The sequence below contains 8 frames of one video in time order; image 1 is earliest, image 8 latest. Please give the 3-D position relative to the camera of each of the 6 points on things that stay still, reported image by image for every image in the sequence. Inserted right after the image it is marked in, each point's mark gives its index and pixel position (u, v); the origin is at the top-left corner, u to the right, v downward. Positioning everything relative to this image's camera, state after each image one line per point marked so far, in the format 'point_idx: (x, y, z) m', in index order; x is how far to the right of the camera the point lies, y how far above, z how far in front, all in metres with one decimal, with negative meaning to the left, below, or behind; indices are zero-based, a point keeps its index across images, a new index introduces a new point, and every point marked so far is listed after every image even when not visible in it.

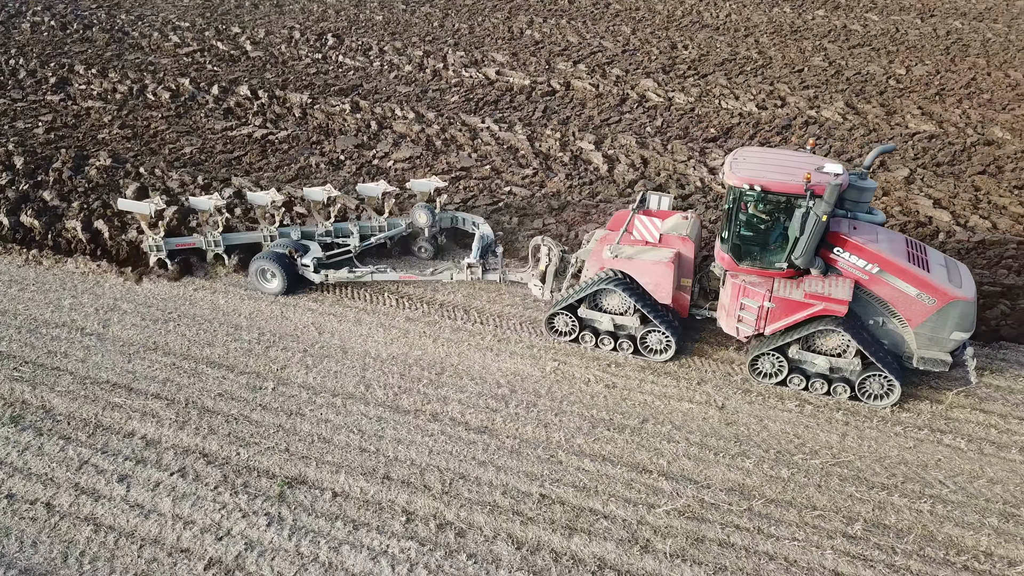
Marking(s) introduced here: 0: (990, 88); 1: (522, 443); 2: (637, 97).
0: (+8.0, +3.3, +14.0) m
1: (+0.1, -1.1, +5.8) m
2: (+2.0, +3.1, +13.5) m
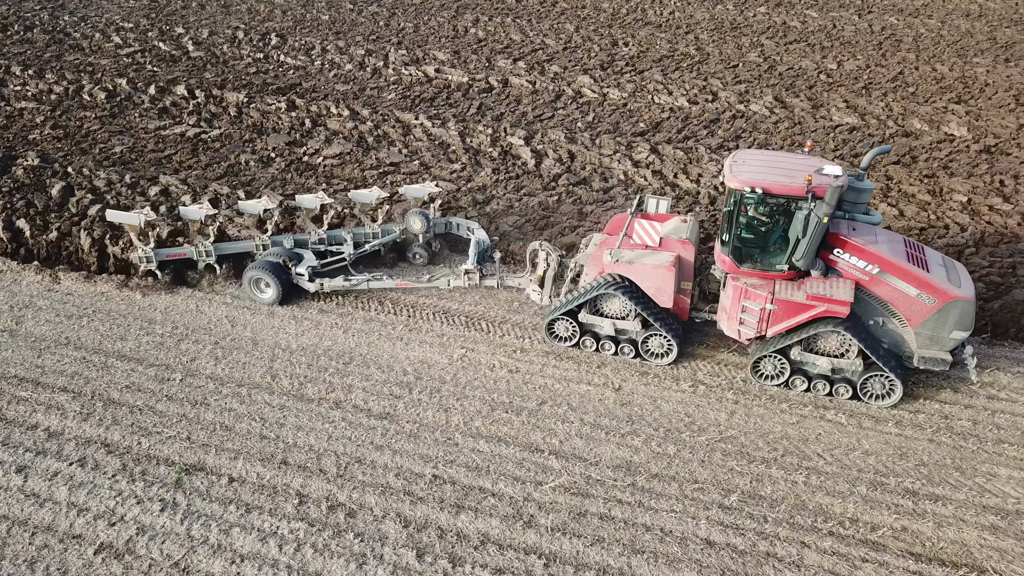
0: (+6.9, +3.5, +14.4) m
1: (-0.7, -1.0, +6.0) m
2: (+1.0, +3.2, +13.7) m
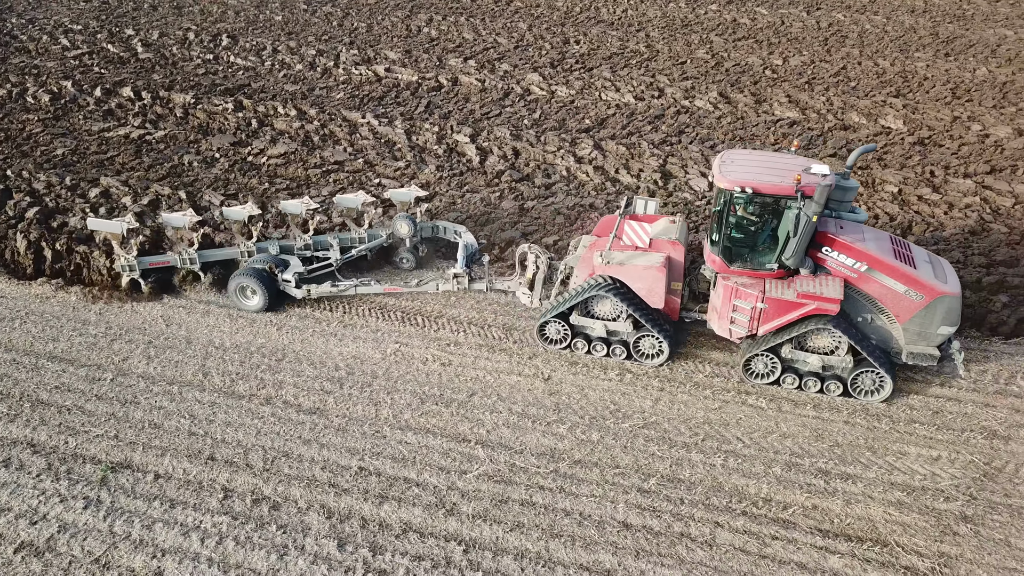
0: (+6.1, +3.7, +14.7) m
1: (-1.2, -1.0, +6.0) m
2: (+0.1, +3.3, +13.8) m
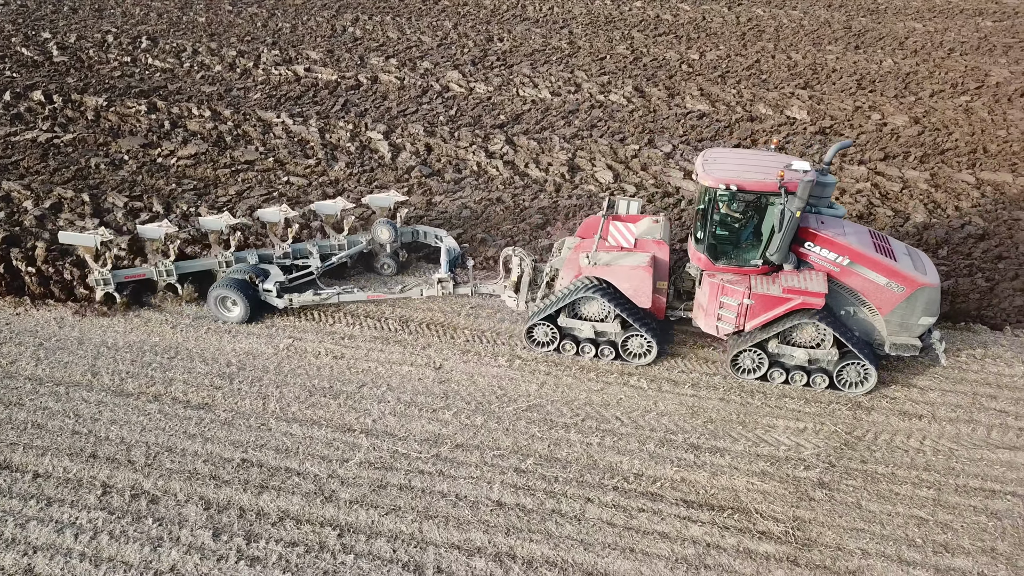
0: (+4.6, +4.0, +15.1) m
1: (-2.0, -0.9, +6.1) m
2: (-1.2, +3.3, +13.9) m
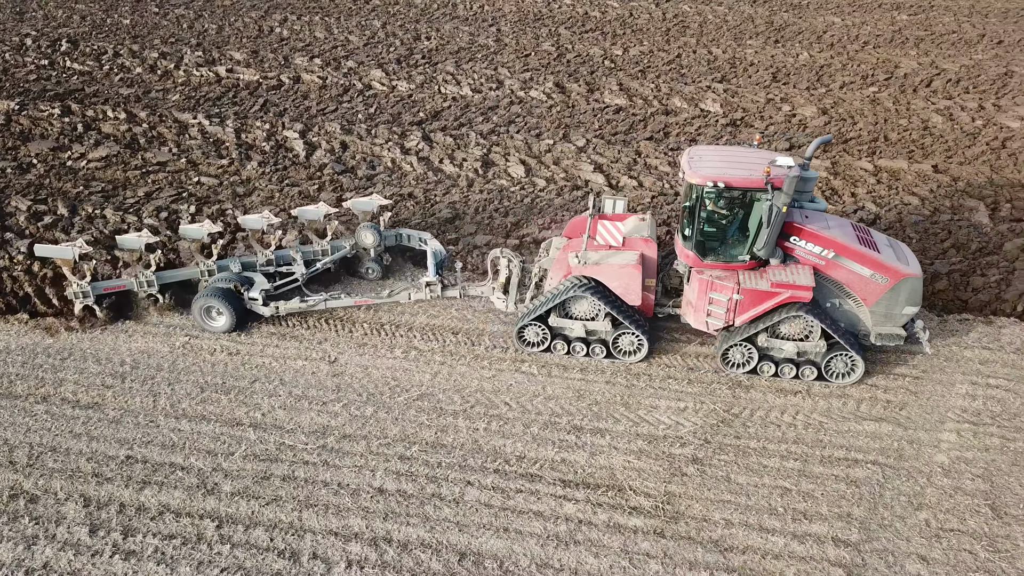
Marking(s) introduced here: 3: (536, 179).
0: (+3.3, +4.1, +15.4) m
1: (-2.8, -0.9, +6.1) m
2: (-2.5, +3.4, +13.9) m
3: (+0.3, +1.3, +10.2) m
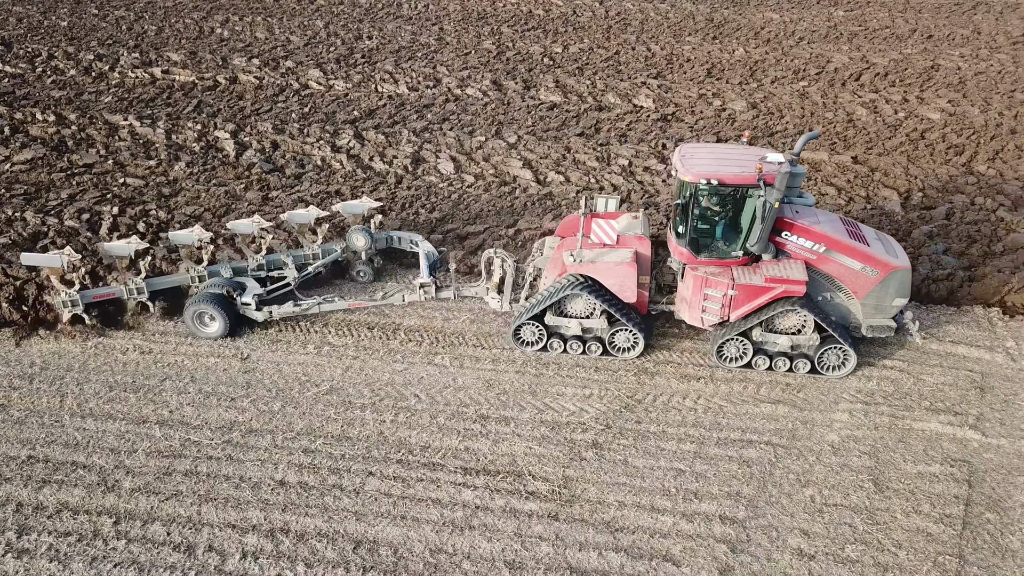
0: (+2.1, +4.2, +15.6) m
1: (-3.5, -0.9, +6.1) m
2: (-3.6, +3.4, +13.9) m
3: (-0.6, +1.4, +10.3) m
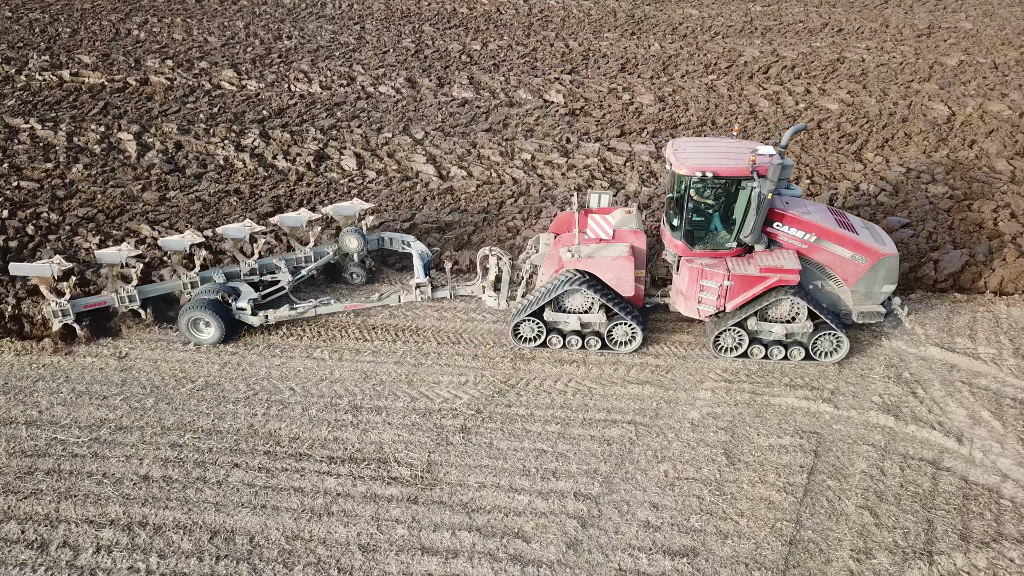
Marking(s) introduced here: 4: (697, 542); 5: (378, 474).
0: (+0.6, +4.4, +15.8) m
1: (-4.4, -0.9, +6.0) m
2: (-5.0, +3.3, +13.8) m
3: (-1.8, +1.5, +10.4) m
4: (+1.1, -1.5, +4.9) m
5: (-0.9, -1.2, +5.5) m
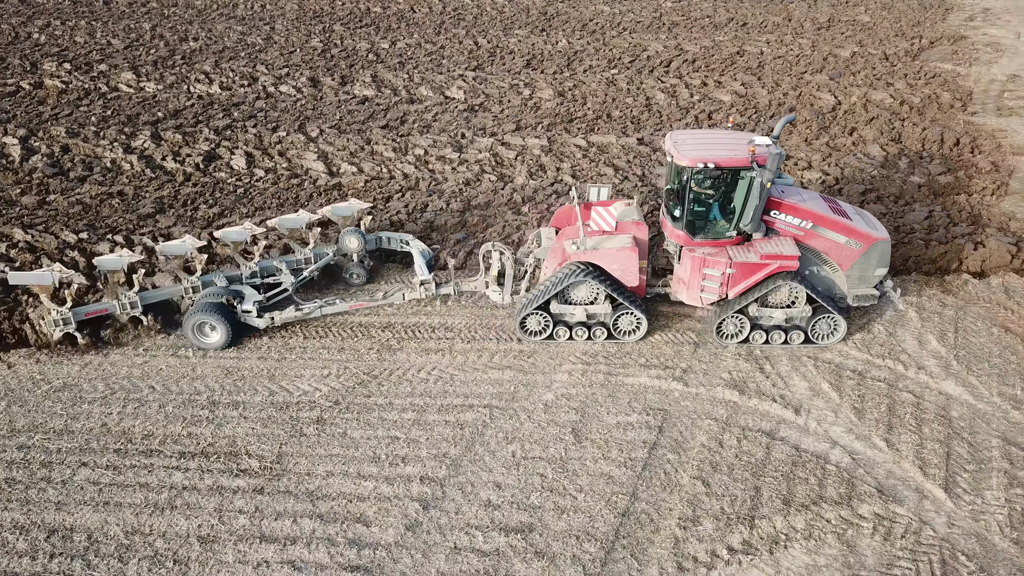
0: (-1.2, +4.4, +15.9) m
1: (-5.5, -1.0, +5.8) m
2: (-6.6, +3.2, +13.6) m
3: (-3.2, +1.5, +10.3) m
4: (+0.1, -1.4, +5.0) m
5: (-1.9, -1.2, +5.5) m
